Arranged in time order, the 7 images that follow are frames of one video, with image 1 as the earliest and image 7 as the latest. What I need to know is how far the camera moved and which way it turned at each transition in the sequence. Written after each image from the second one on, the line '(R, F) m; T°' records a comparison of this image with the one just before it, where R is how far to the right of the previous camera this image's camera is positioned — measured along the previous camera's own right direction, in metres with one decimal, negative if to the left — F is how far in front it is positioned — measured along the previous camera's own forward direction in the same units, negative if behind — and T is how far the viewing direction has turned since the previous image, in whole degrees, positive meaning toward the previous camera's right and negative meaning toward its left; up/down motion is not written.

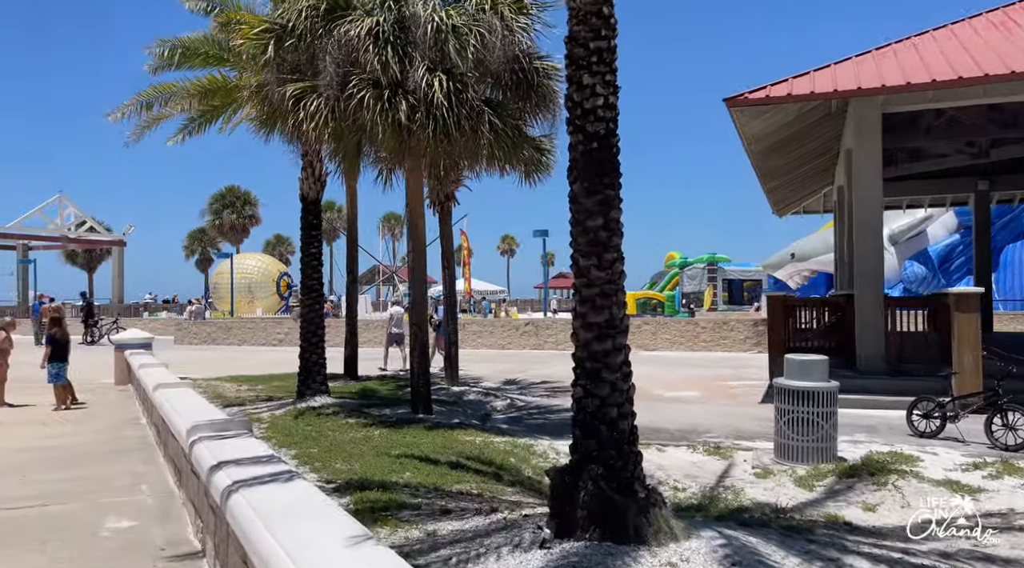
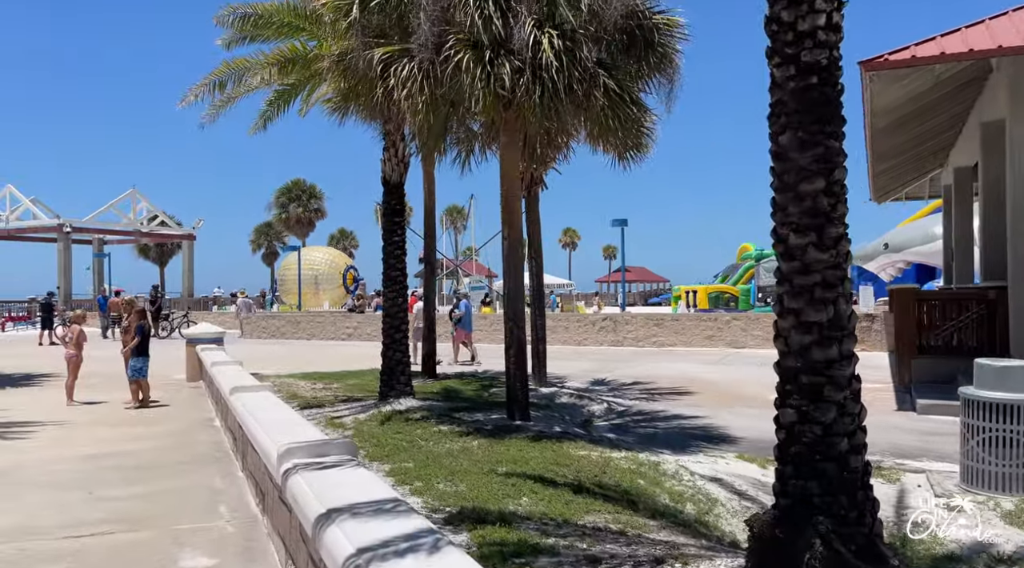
(-0.6, +1.2) m; -4°
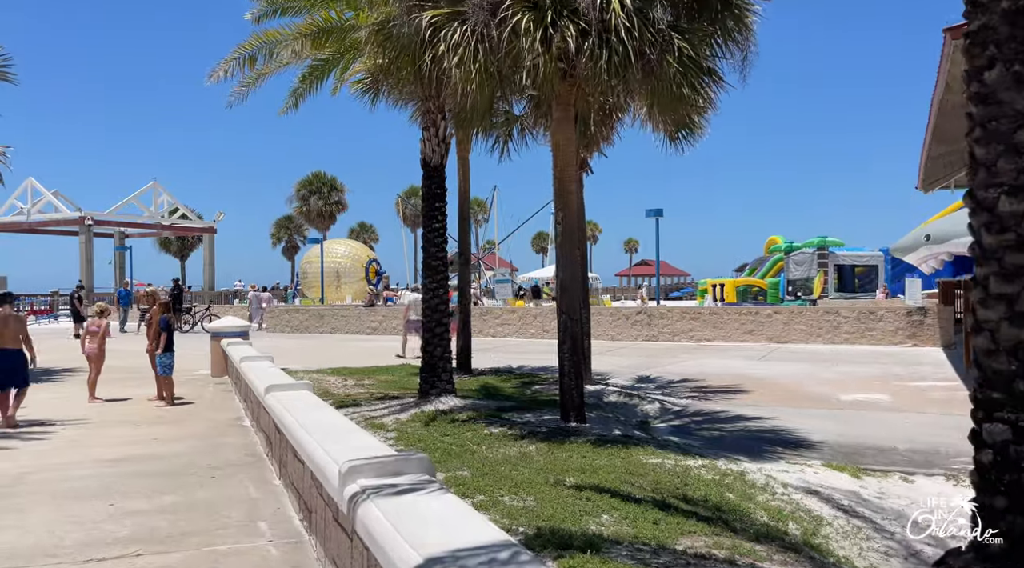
(-0.4, +0.8) m; -1°
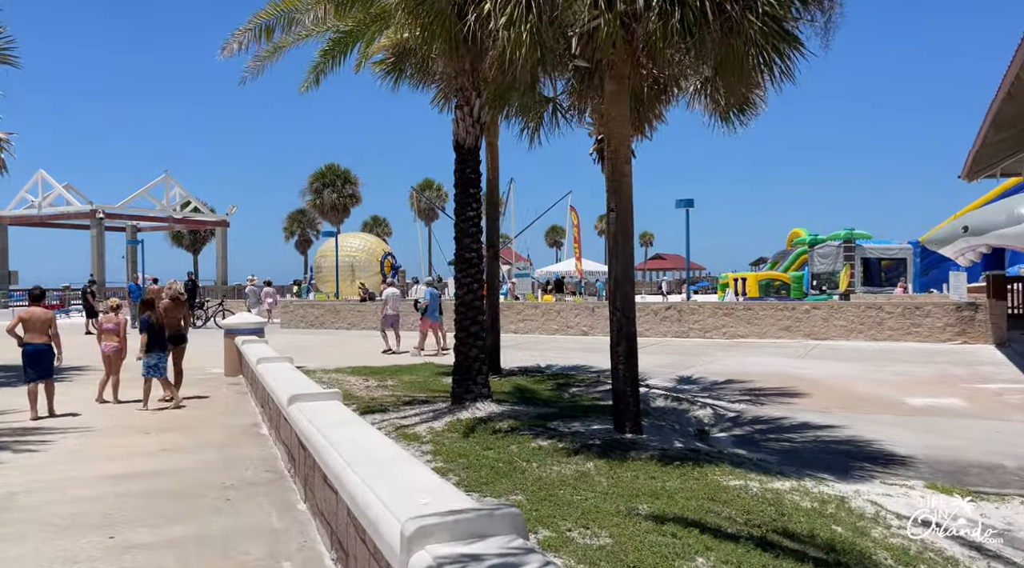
(-0.4, +0.9) m; -1°
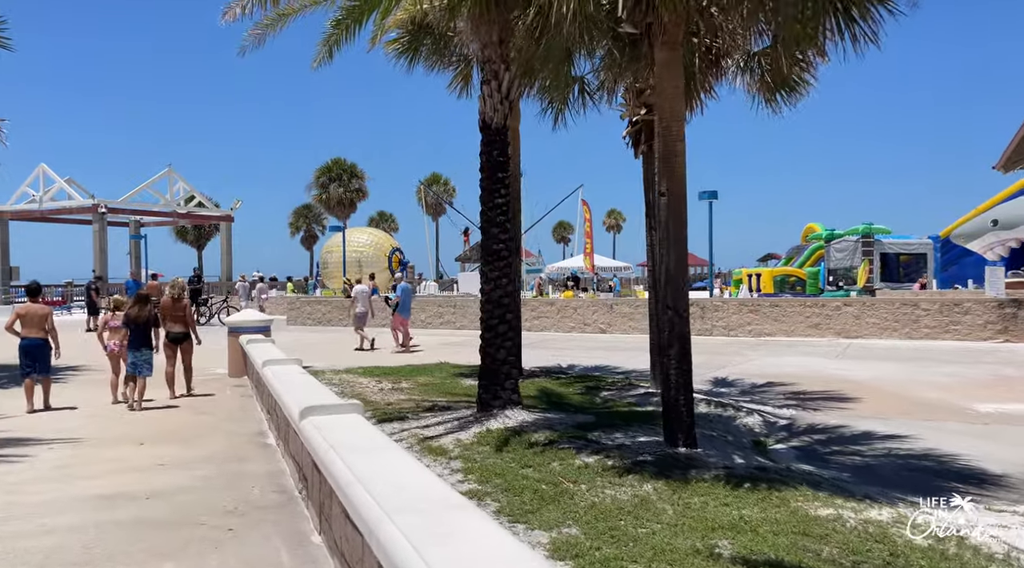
(-0.3, +0.9) m; 0°
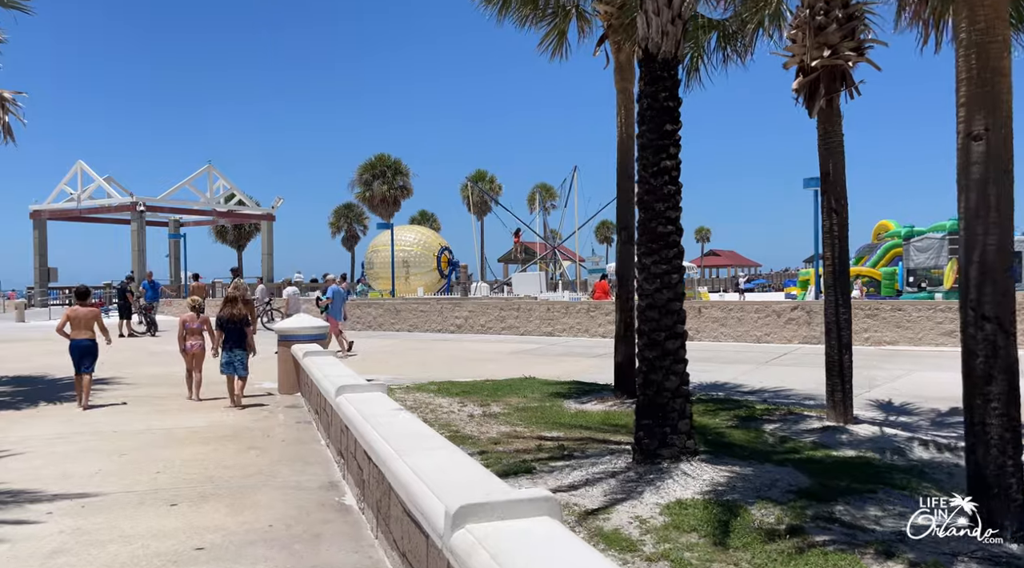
(-1.1, +2.5) m; -2°
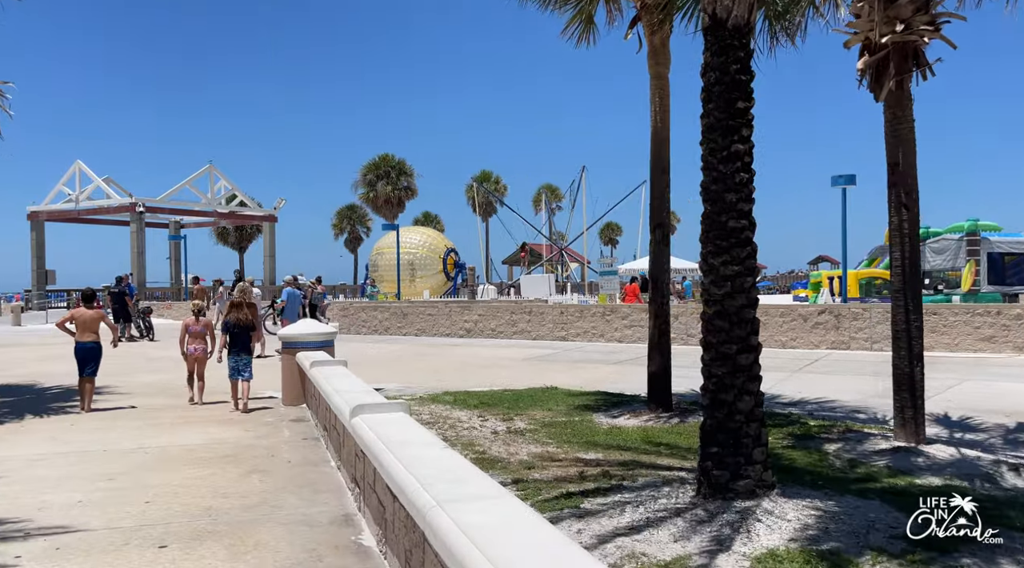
(-0.3, +0.9) m; 0°
